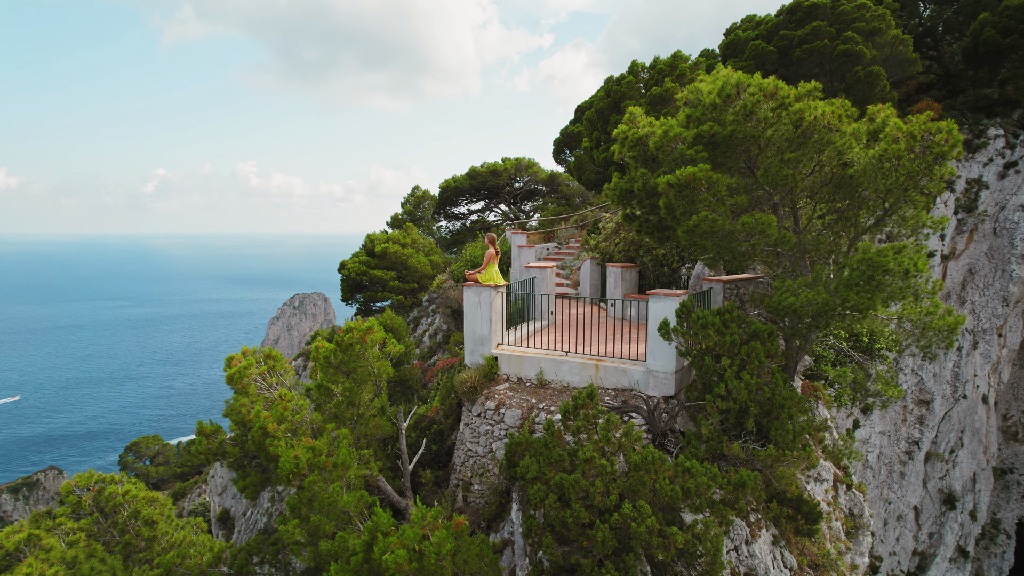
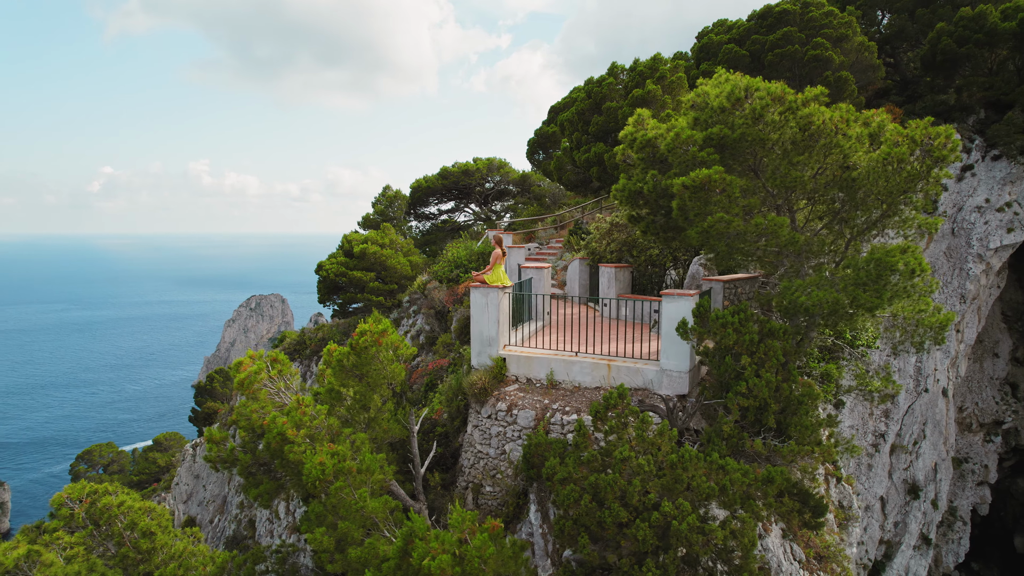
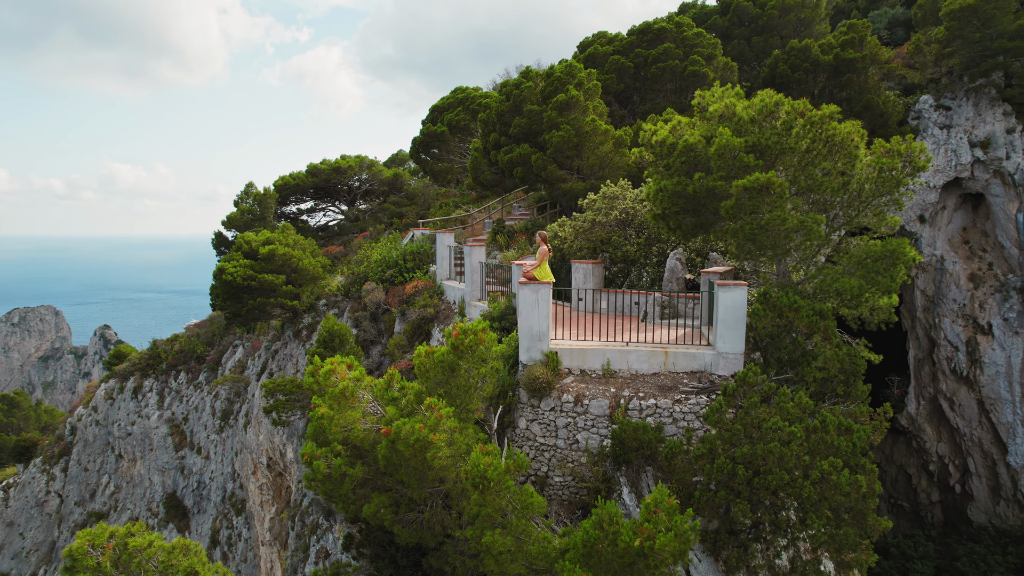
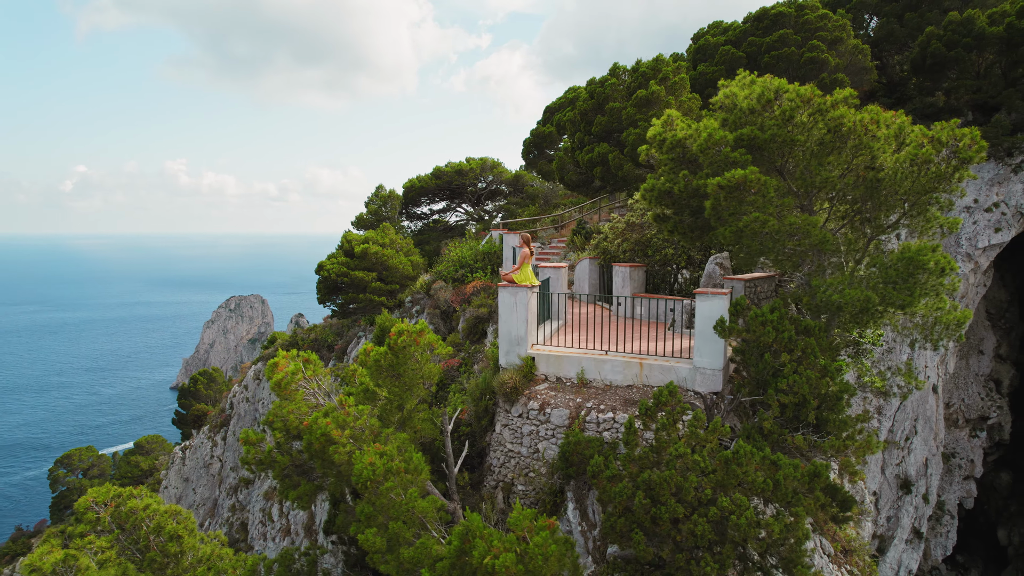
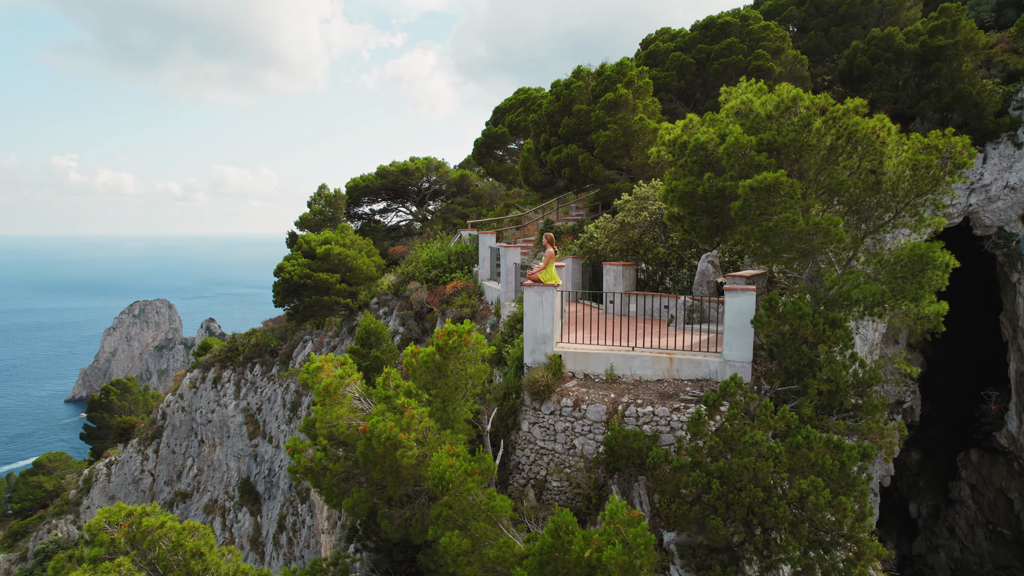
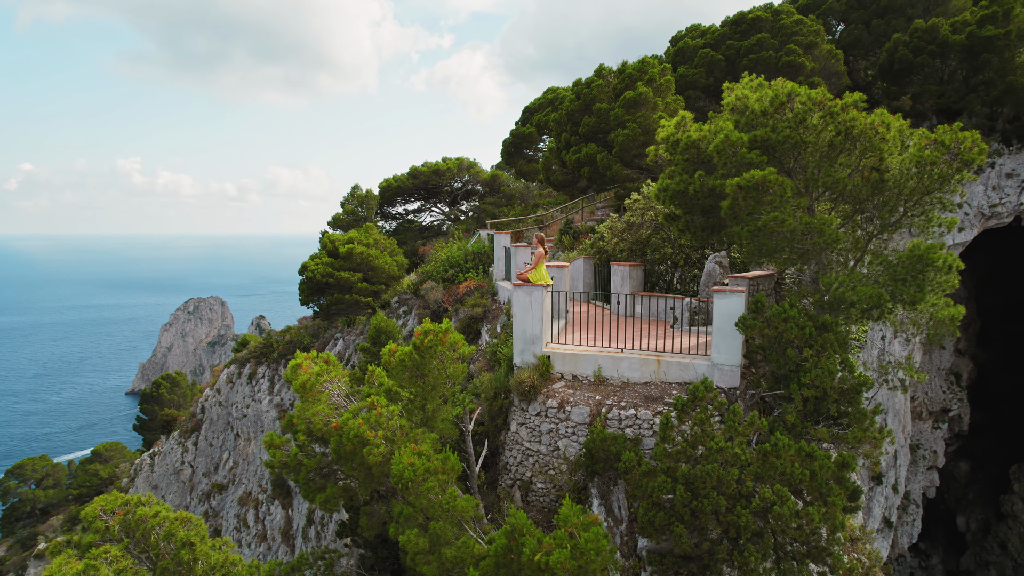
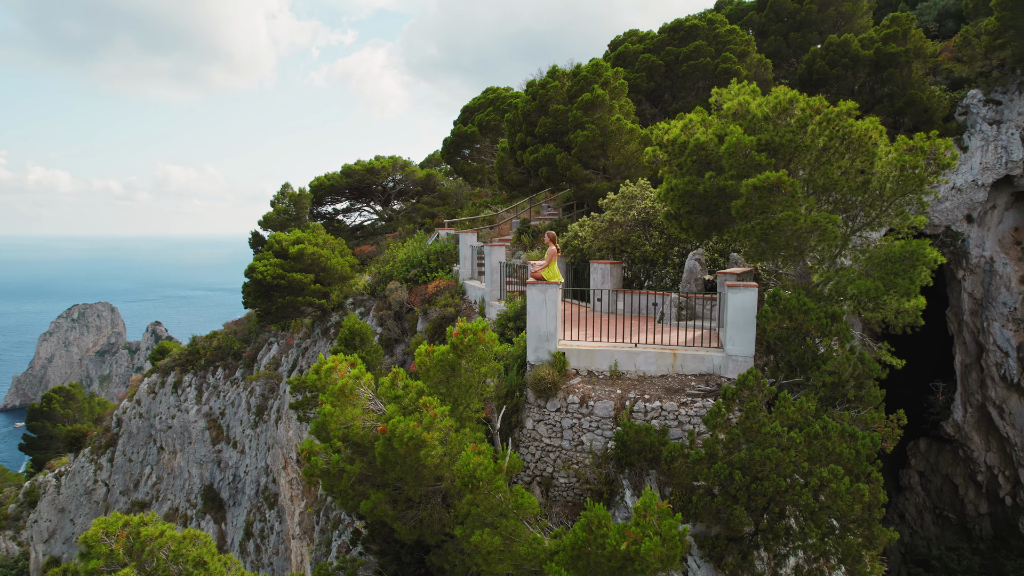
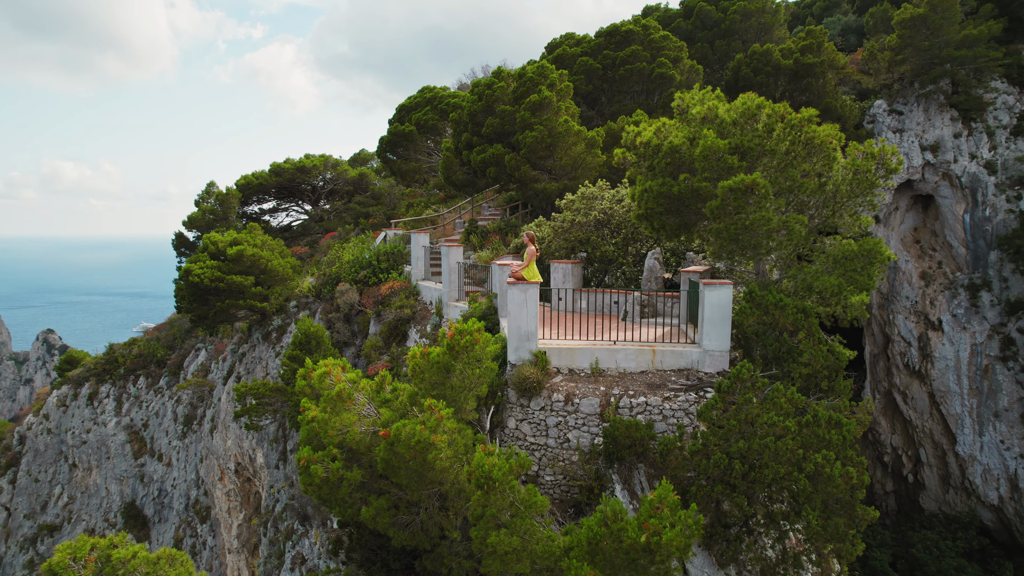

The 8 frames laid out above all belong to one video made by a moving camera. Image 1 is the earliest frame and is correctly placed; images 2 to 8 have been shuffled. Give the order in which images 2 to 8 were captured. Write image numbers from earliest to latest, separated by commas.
2, 4, 6, 5, 7, 3, 8
